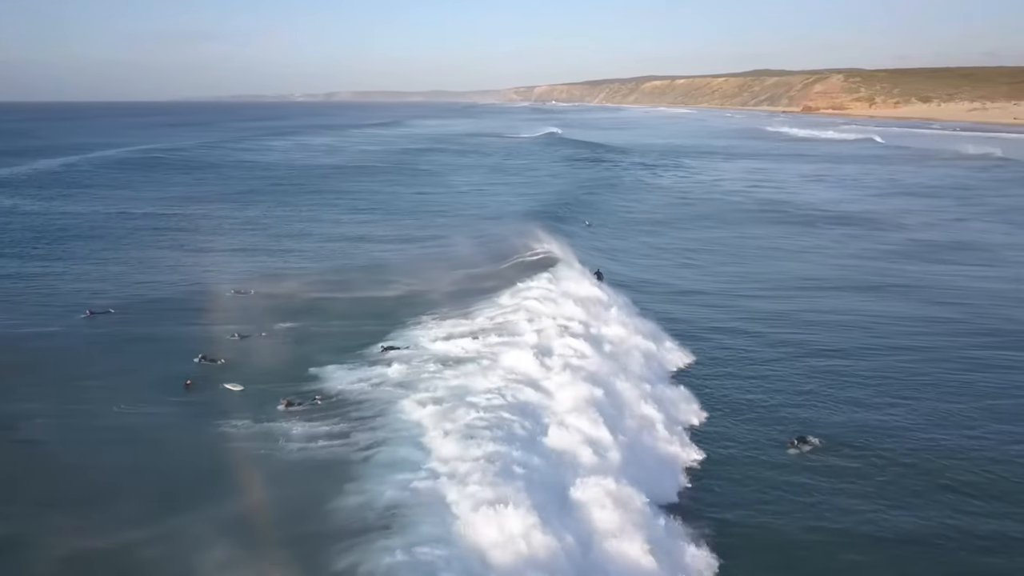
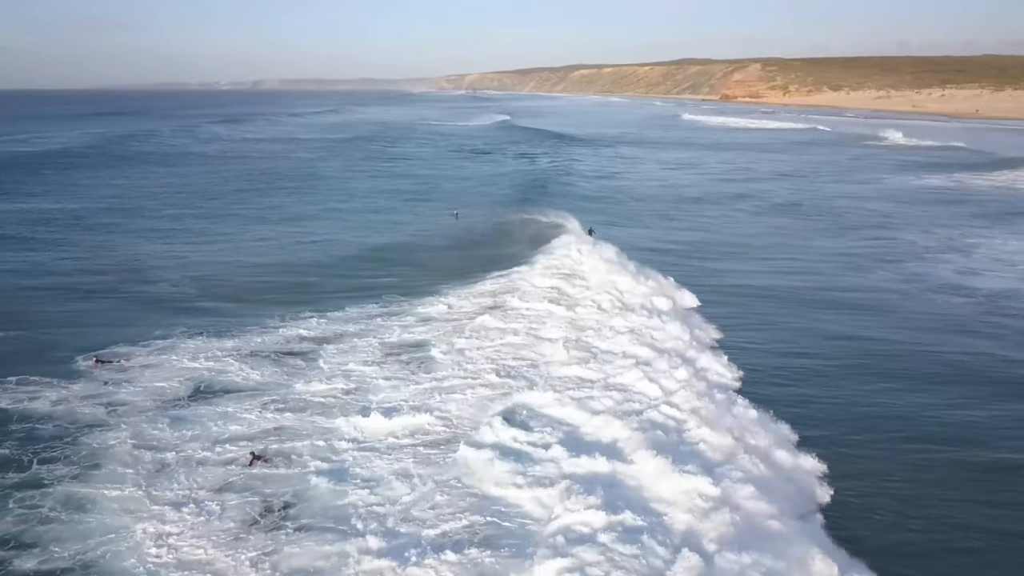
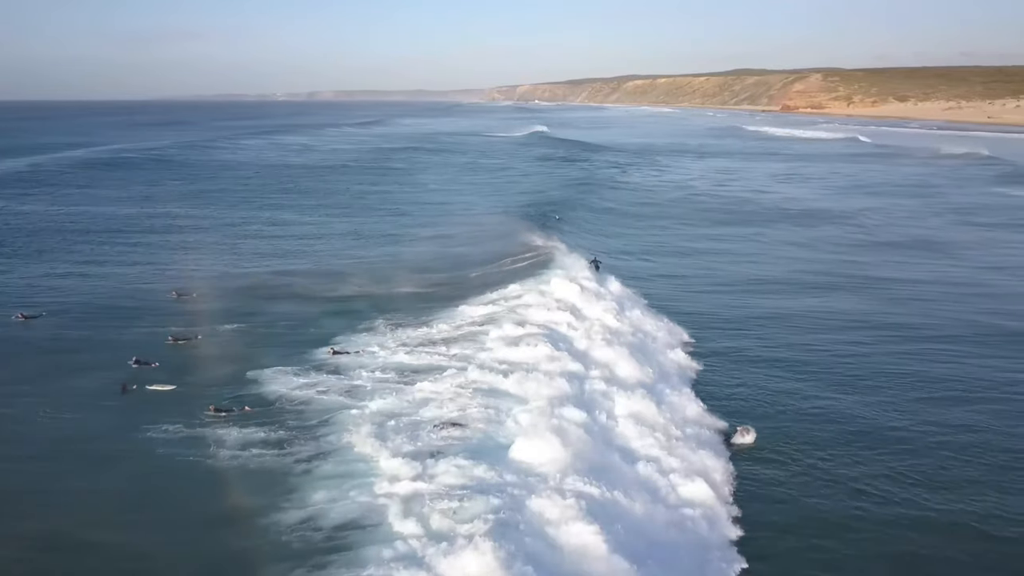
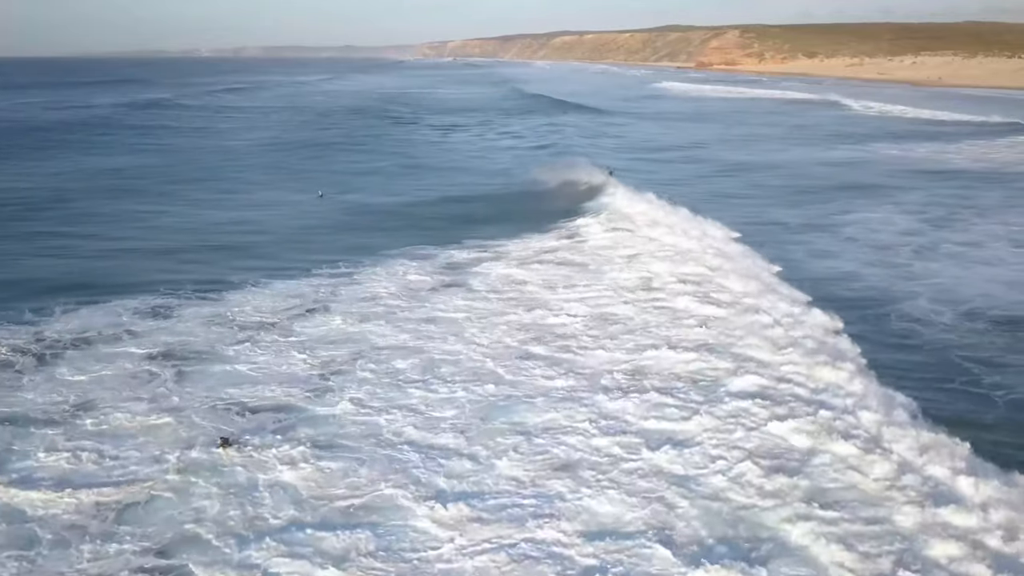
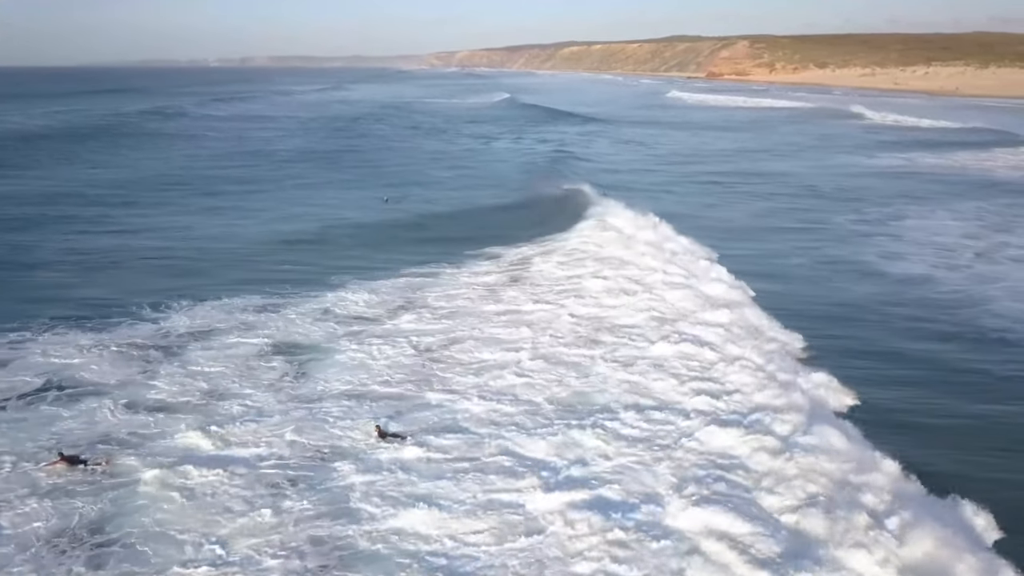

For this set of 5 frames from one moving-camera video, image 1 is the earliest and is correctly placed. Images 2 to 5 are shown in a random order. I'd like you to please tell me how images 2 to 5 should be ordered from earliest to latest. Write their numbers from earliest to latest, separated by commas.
3, 2, 5, 4
